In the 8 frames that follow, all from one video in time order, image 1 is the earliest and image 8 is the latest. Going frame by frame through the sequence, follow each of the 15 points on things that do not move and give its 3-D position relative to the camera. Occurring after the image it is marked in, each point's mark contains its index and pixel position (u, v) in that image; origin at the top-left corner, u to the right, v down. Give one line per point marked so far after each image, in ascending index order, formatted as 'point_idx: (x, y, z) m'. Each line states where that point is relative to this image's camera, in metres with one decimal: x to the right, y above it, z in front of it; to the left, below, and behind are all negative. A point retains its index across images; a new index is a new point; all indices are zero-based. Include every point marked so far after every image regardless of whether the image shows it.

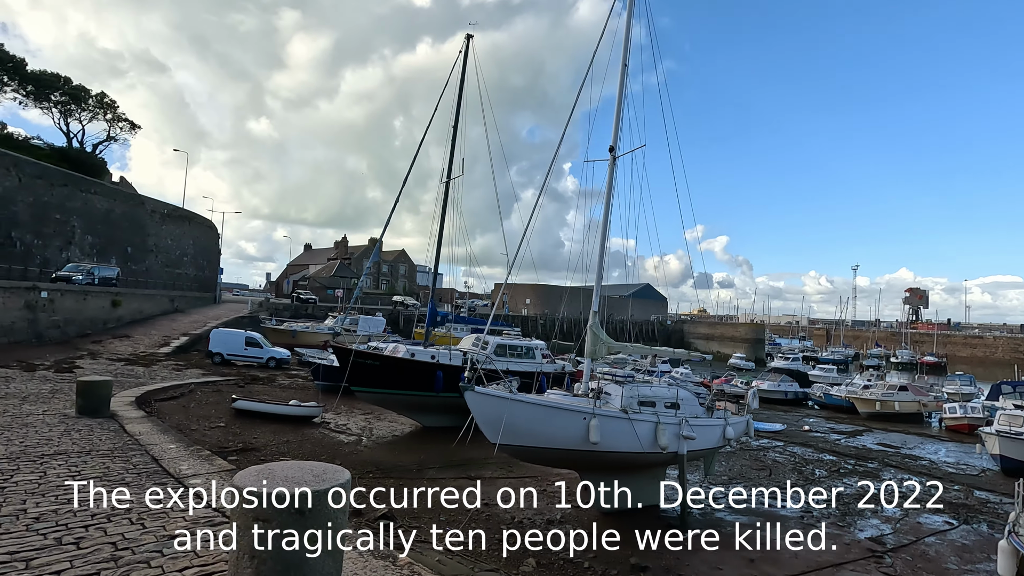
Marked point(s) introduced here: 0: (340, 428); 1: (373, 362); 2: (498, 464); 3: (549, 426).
0: (-5.0, -4.1, +14.7) m
1: (-4.0, -2.2, +14.6) m
2: (-0.3, -4.4, +12.2) m
3: (+0.6, -2.3, +8.5) m
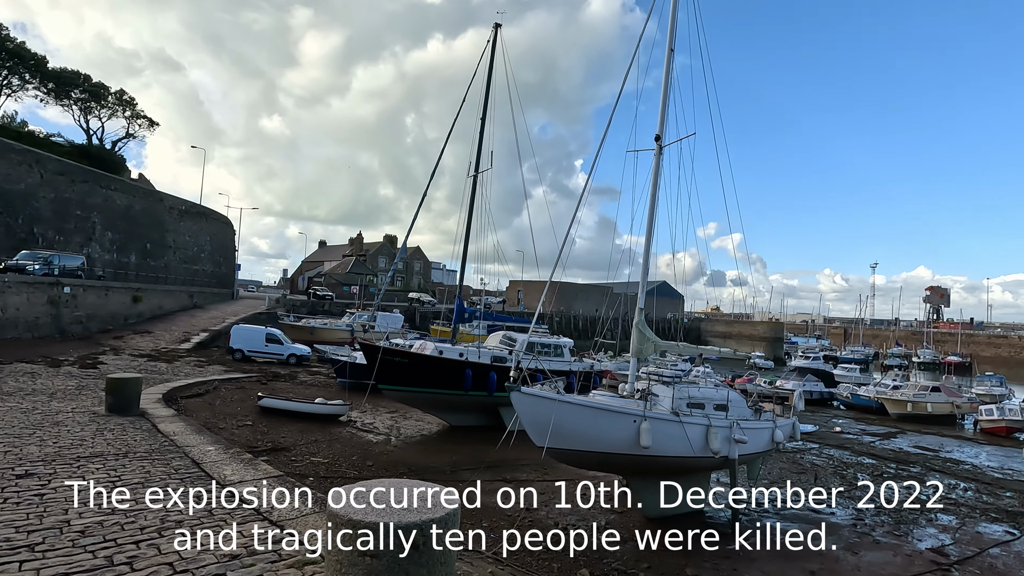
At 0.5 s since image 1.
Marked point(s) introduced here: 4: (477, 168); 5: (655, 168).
0: (-4.2, -4.0, +14.4) m
1: (-3.1, -2.1, +14.2) m
2: (+0.5, -4.3, +11.8) m
3: (+1.4, -2.2, +8.0) m
4: (-0.9, +4.2, +17.3) m
5: (+2.9, +2.4, +10.0) m
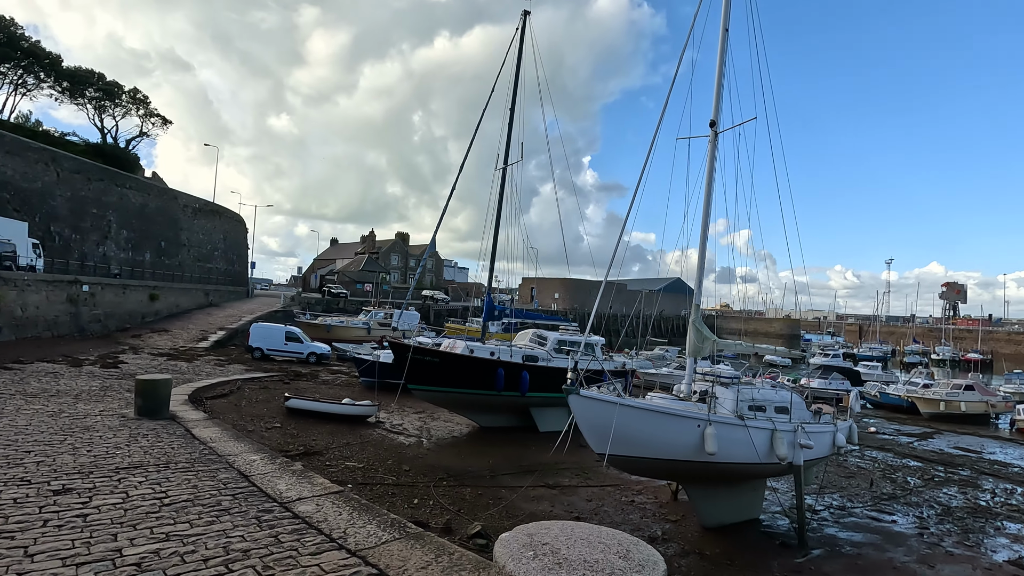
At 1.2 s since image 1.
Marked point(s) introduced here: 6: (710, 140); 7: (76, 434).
0: (-3.2, -3.9, +13.9) m
1: (-2.1, -2.0, +13.7) m
2: (+1.4, -4.2, +11.3) m
3: (+2.2, -2.2, +7.4) m
4: (+0.1, +4.3, +16.8) m
5: (+3.8, +2.5, +9.4) m
6: (+3.7, +2.8, +9.4) m
7: (-6.0, -2.0, +6.9) m
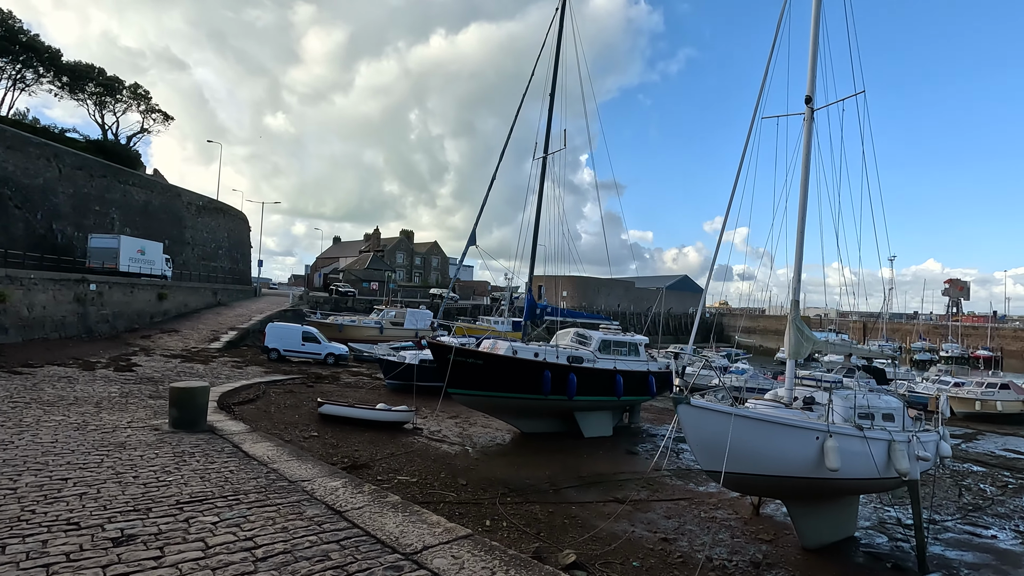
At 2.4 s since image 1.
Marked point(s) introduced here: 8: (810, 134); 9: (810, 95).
0: (-2.0, -3.8, +13.0) m
1: (-0.9, -1.9, +12.8) m
2: (+2.6, -4.1, +10.3) m
3: (+3.5, -2.1, +6.5) m
4: (+1.3, +4.4, +15.8) m
5: (+5.0, +2.6, +8.5) m
6: (+4.9, +2.9, +8.4) m
7: (-4.8, -2.0, +6.0) m
8: (+5.1, +2.6, +8.6) m
9: (+5.0, +3.3, +8.5) m
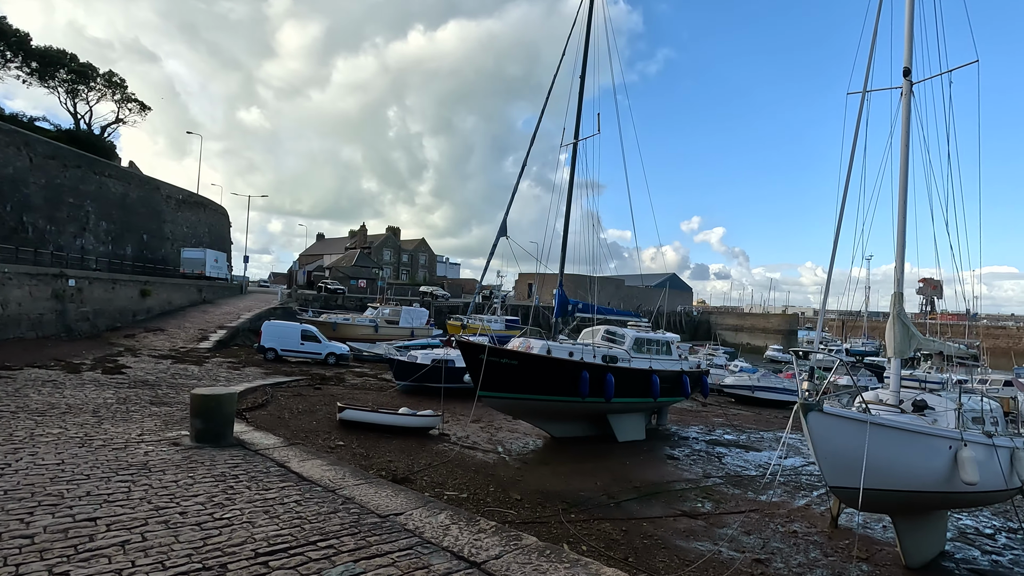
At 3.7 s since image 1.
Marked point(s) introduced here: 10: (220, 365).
0: (-1.1, -3.7, +12.0) m
1: (0.0, -1.7, +11.8) m
2: (+3.6, -4.0, +9.5) m
3: (+4.6, -2.0, +5.7) m
4: (+2.0, +4.5, +14.9) m
5: (+6.0, +2.7, +7.7) m
6: (+6.0, +3.0, +7.7) m
7: (-3.6, -1.9, +4.9) m
8: (+6.1, +2.8, +7.8) m
9: (+6.1, +3.4, +7.7) m
10: (-11.0, -2.9, +18.8) m
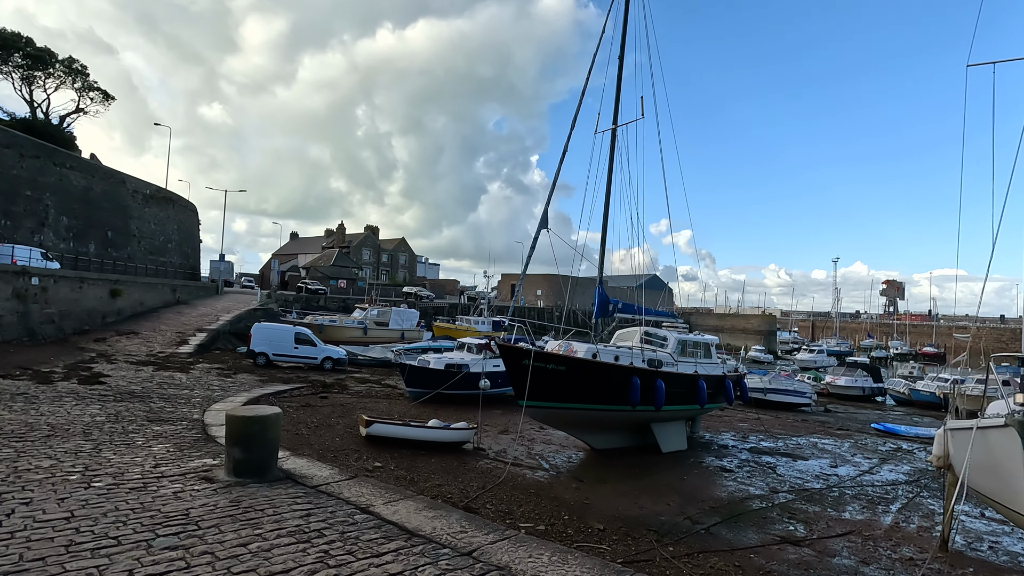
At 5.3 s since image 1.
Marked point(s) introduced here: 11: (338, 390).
0: (-0.1, -3.6, +10.8) m
1: (+0.9, -1.7, +10.7) m
2: (+4.7, -3.9, +8.5) m
3: (+5.9, -1.9, +4.8) m
4: (+2.9, +4.6, +13.9) m
5: (+7.2, +2.8, +6.9) m
6: (+7.2, +3.0, +6.8) m
7: (-2.3, -1.8, +3.5) m
8: (+7.3, +2.8, +7.0) m
9: (+7.3, +3.5, +6.9) m
10: (-10.3, -2.8, +17.1) m
11: (-5.7, -3.3, +16.6) m
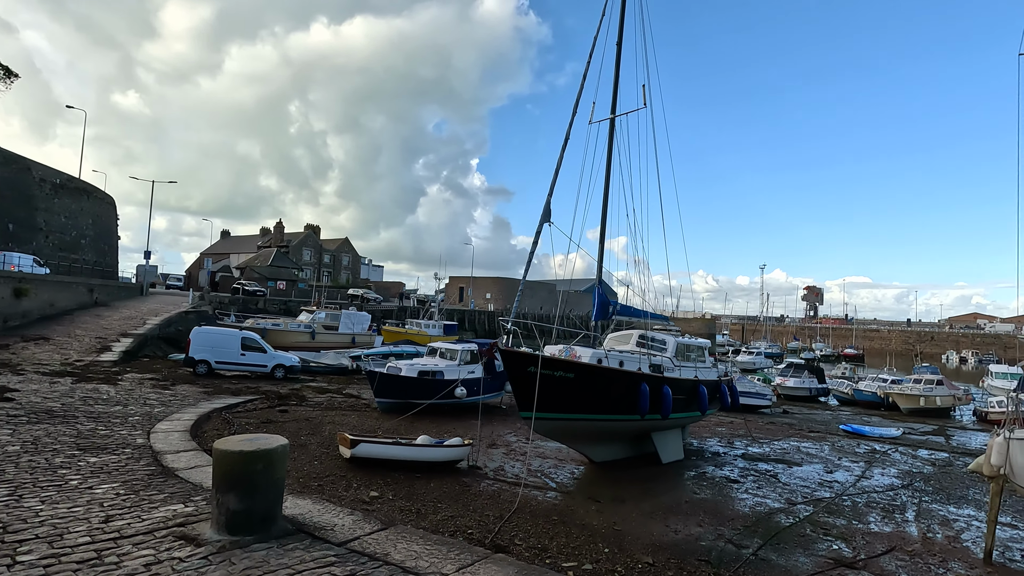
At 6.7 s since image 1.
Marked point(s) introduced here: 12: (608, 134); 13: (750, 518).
0: (-0.1, -3.6, +9.7) m
1: (+1.0, -1.7, +9.7) m
2: (+5.0, -3.9, +8.0) m
3: (+6.6, -1.9, +4.5) m
4: (+2.6, +4.5, +13.1) m
5: (+7.7, +2.8, +6.7) m
6: (+7.7, +3.0, +6.6) m
7: (-1.3, -1.7, +2.2) m
8: (+7.8, +2.8, +6.8) m
9: (+7.8, +3.4, +6.7) m
10: (-10.9, -2.8, +14.8) m
11: (-6.3, -3.3, +14.8) m
12: (+2.4, +4.0, +13.2) m
13: (+4.1, -3.9, +8.6) m
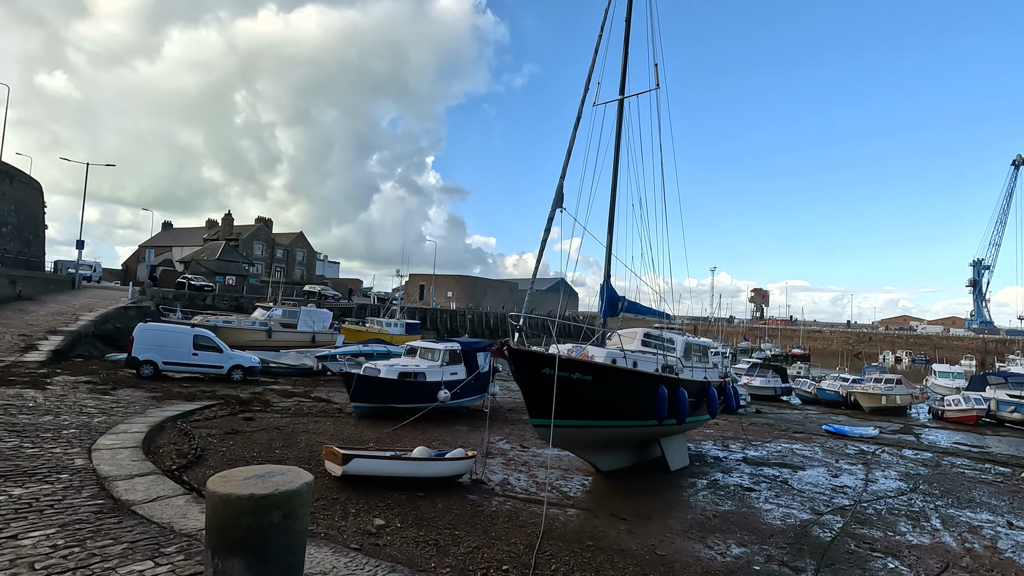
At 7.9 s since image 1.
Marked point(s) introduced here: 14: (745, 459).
0: (+0.1, -3.5, +8.6) m
1: (+1.2, -1.6, +8.7) m
2: (+5.3, -3.8, +7.4) m
3: (+7.2, -1.9, +4.0) m
4: (+2.6, +4.6, +12.3) m
5: (+8.2, +2.8, +6.3) m
6: (+8.2, +3.0, +6.3) m
7: (-0.5, -1.6, +1.1) m
8: (+8.3, +2.8, +6.4) m
9: (+8.3, +3.5, +6.4) m
10: (-11.1, -2.5, +12.8) m
11: (-6.6, -3.1, +13.2) m
12: (+2.3, +4.1, +12.3) m
13: (+4.3, -3.8, +7.9) m
14: (+6.2, -4.6, +13.5) m
